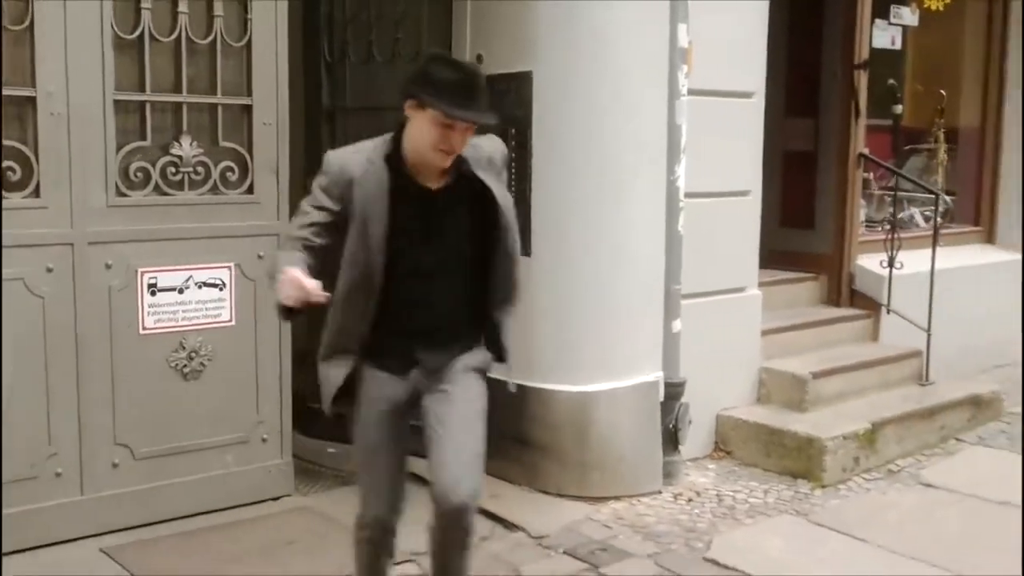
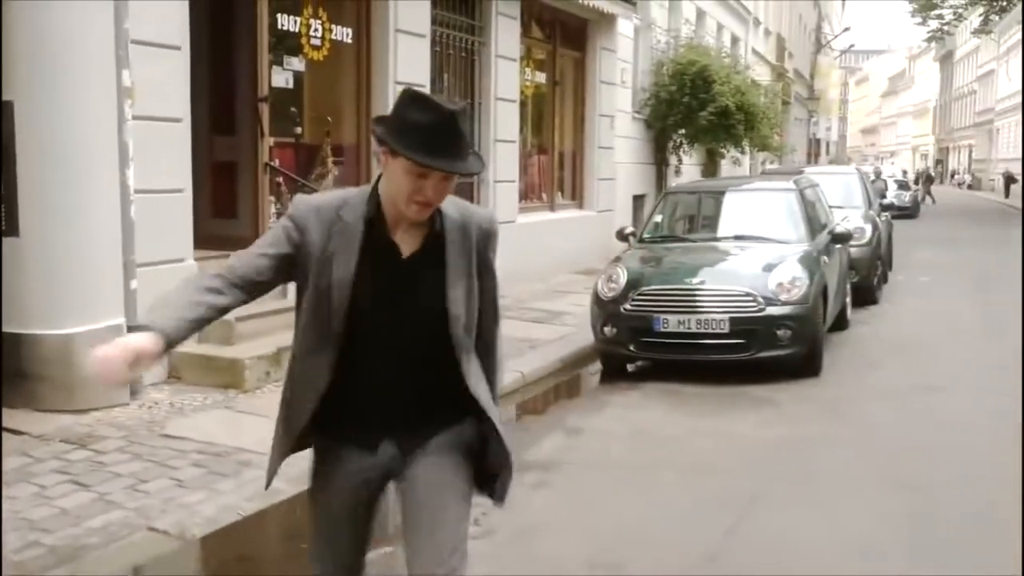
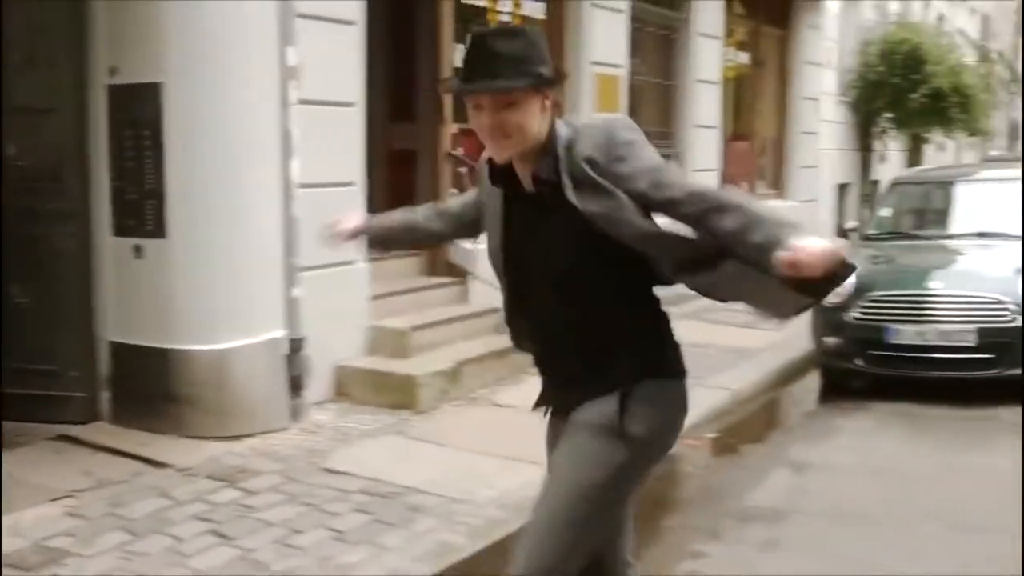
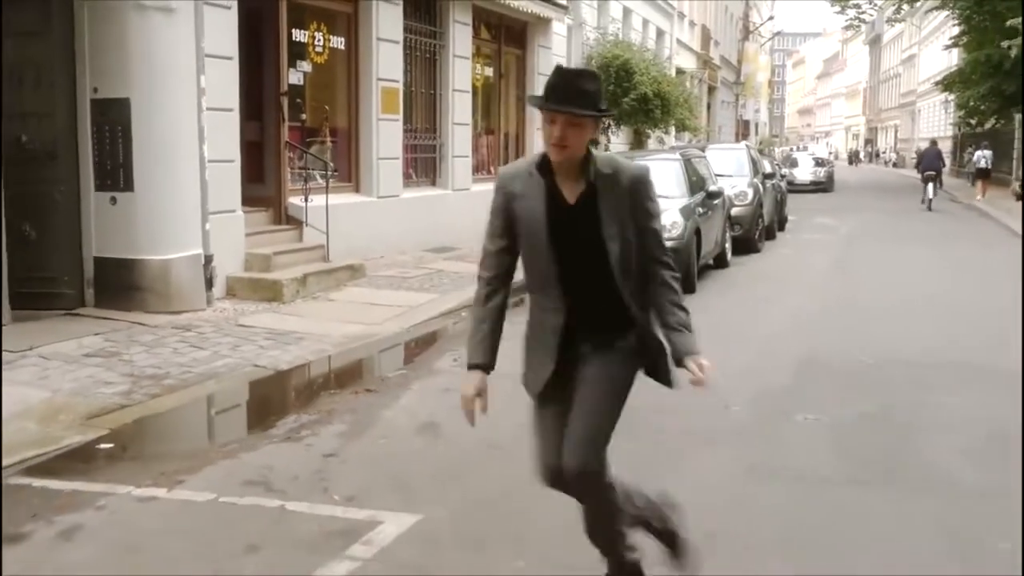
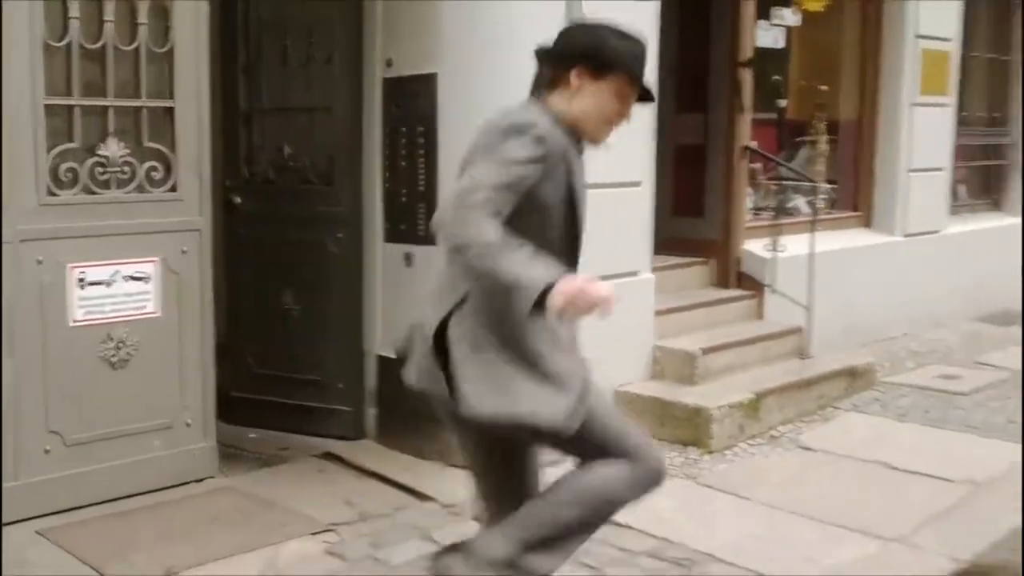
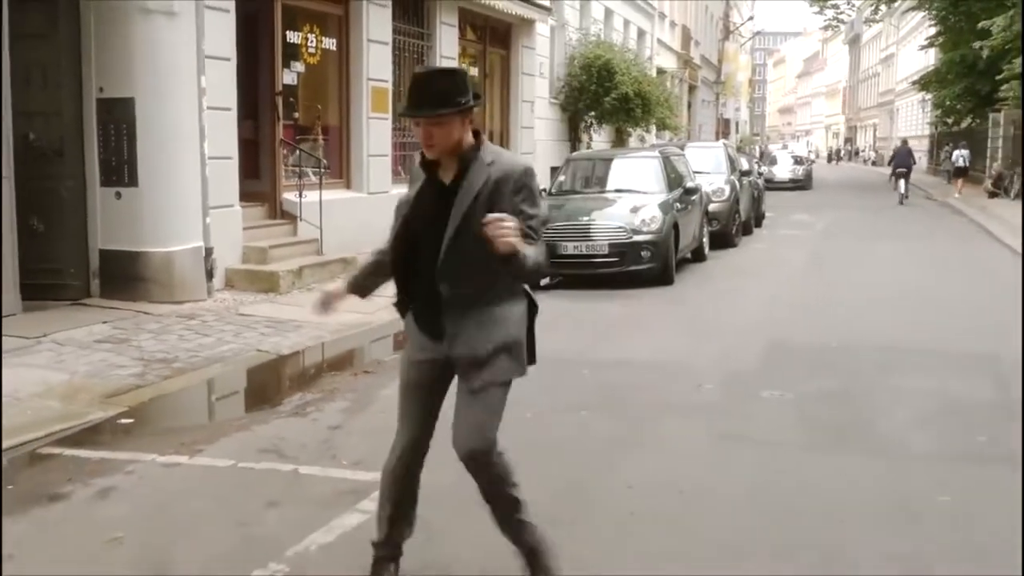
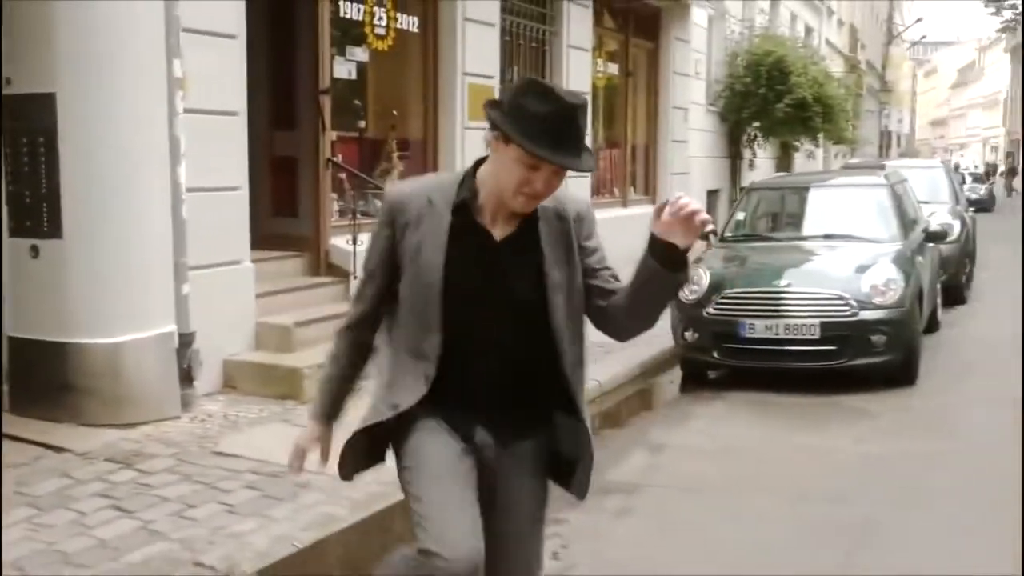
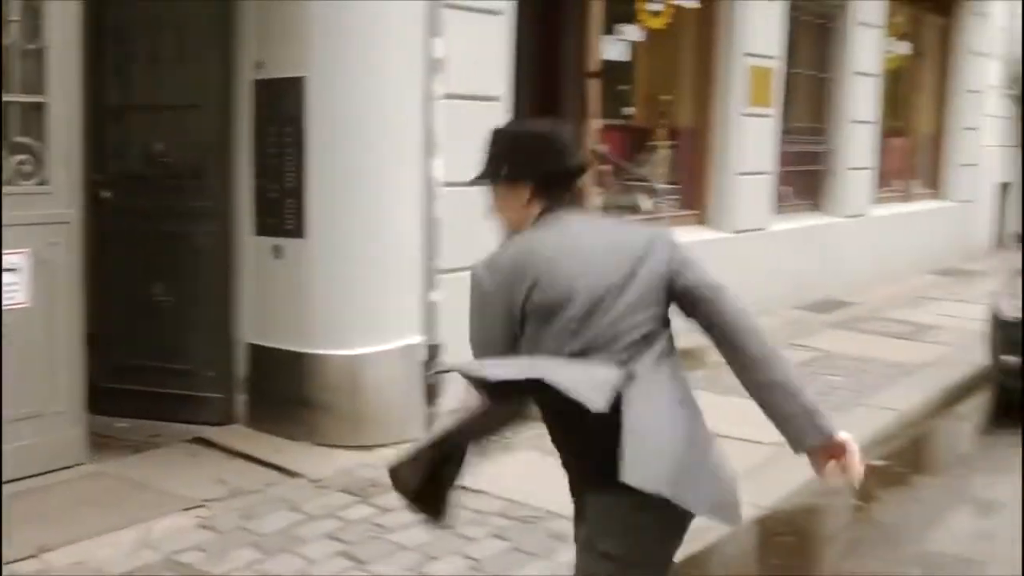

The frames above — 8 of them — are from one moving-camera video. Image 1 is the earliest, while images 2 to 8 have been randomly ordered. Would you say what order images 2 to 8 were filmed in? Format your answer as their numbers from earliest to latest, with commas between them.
5, 8, 3, 7, 2, 4, 6
